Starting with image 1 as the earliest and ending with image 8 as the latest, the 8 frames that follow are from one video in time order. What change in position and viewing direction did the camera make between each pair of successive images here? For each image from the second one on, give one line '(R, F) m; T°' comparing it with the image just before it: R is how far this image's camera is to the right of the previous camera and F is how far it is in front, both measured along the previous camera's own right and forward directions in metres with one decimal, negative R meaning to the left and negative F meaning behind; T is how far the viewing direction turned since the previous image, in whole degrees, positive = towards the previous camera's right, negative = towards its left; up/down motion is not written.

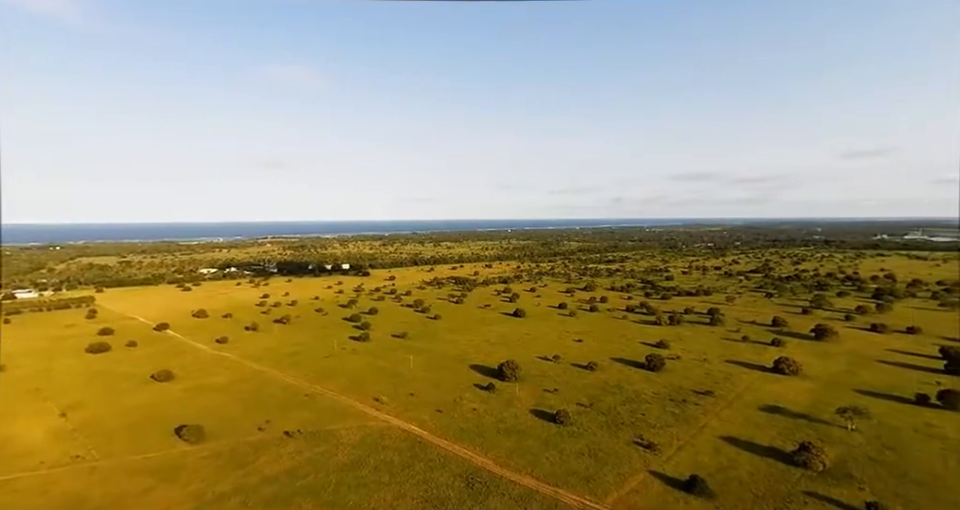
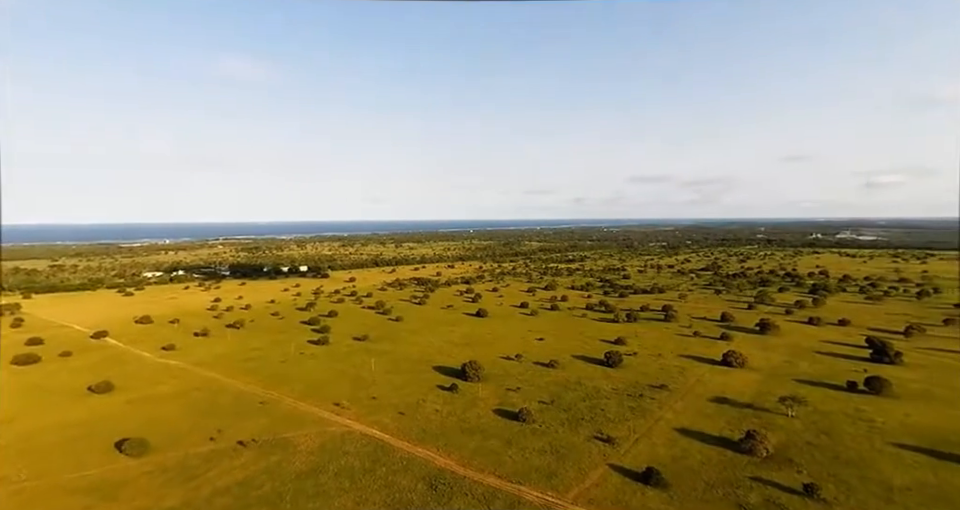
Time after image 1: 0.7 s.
(+0.1, -0.5) m; +4°
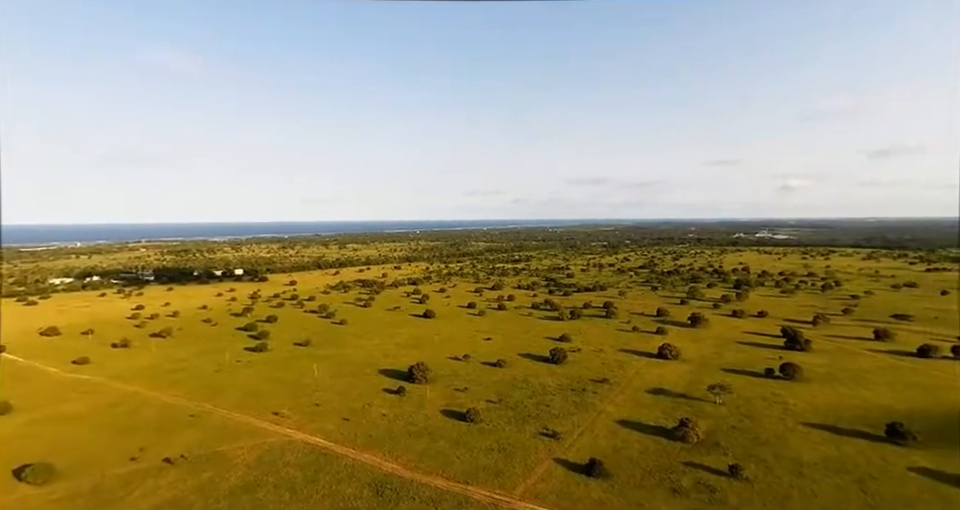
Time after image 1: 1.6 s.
(0.0, -0.6) m; +6°
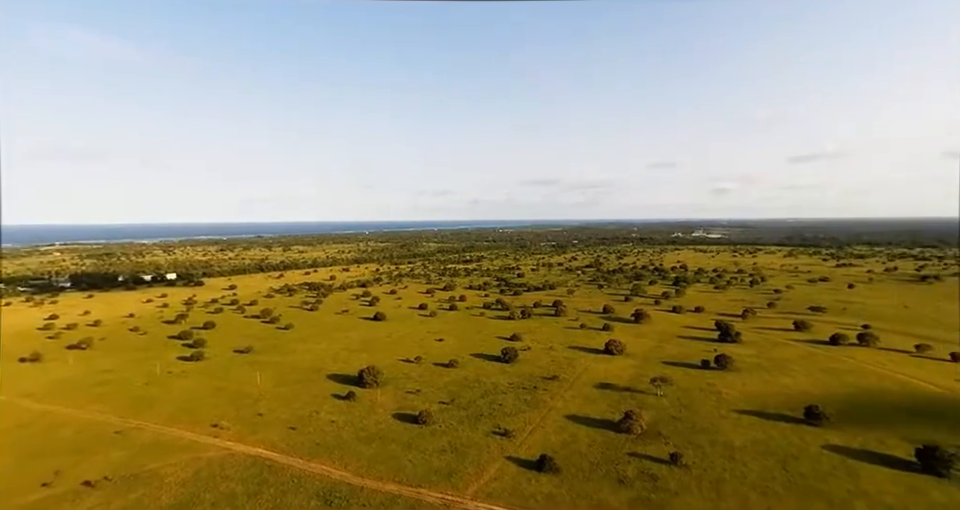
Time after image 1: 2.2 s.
(0.0, -0.4) m; +5°
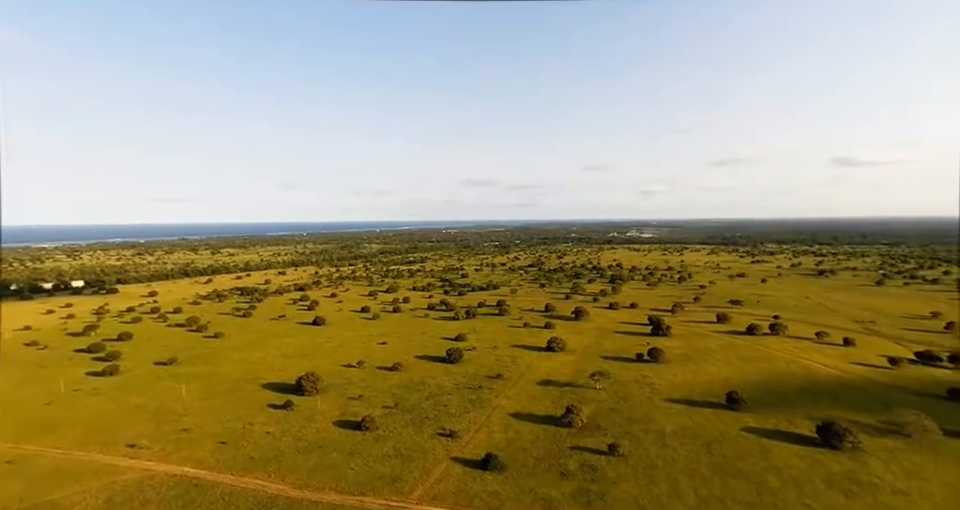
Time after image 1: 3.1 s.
(+0.1, -0.3) m; +6°
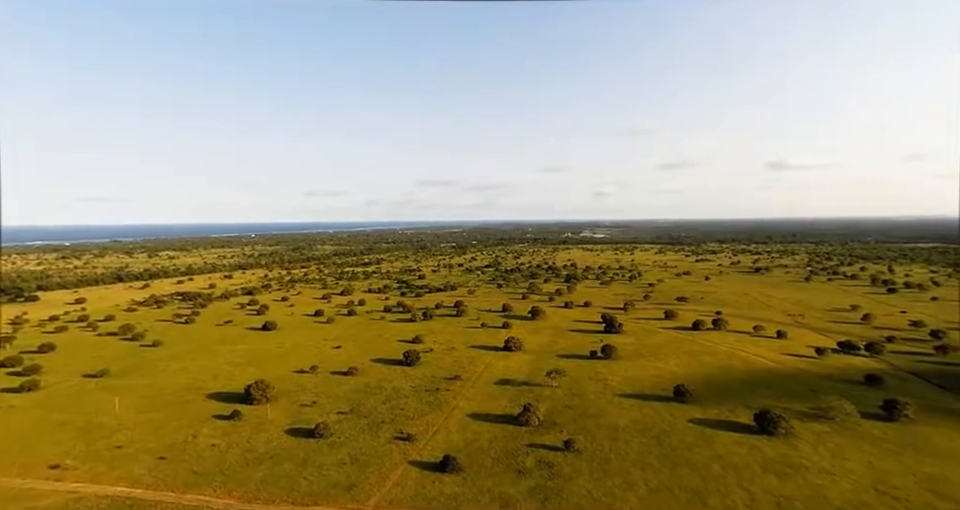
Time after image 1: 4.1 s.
(0.0, -0.2) m; +5°
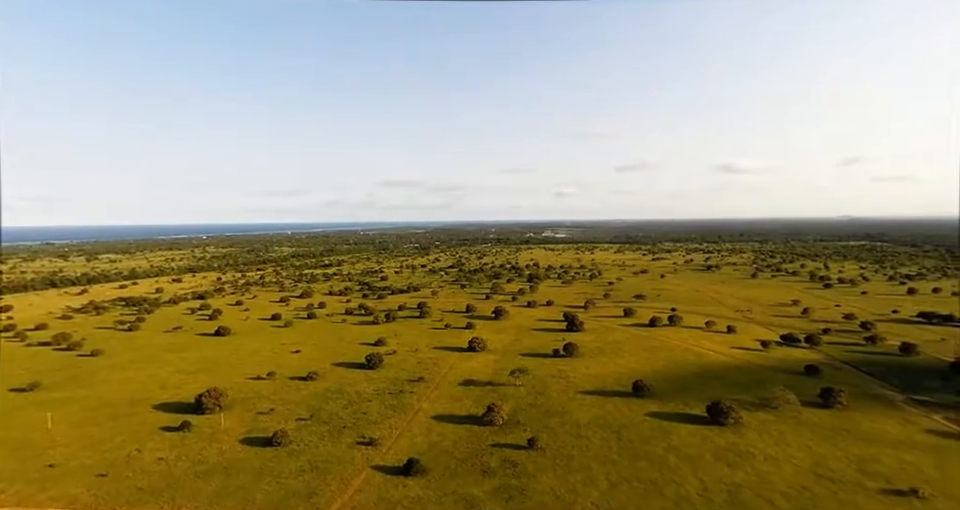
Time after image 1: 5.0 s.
(0.0, -0.1) m; +4°
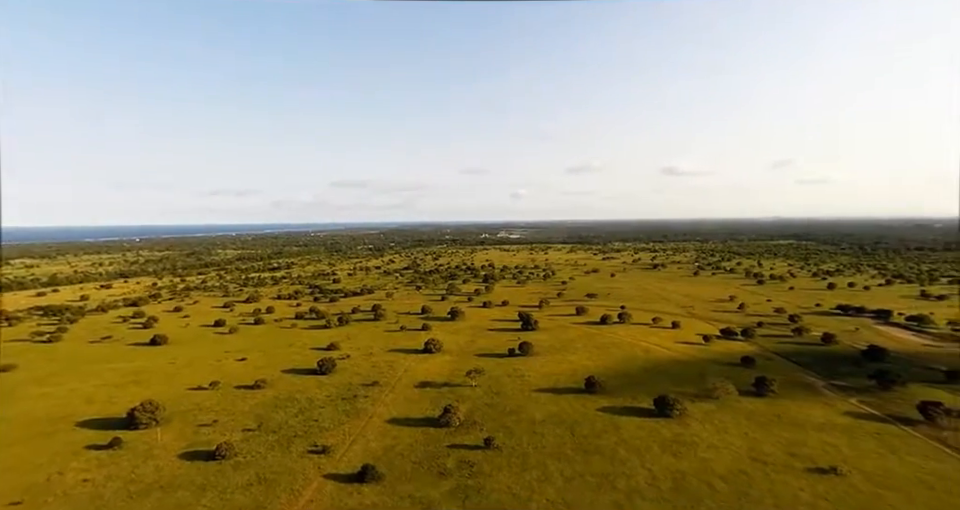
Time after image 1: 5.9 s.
(0.0, -0.1) m; +5°
